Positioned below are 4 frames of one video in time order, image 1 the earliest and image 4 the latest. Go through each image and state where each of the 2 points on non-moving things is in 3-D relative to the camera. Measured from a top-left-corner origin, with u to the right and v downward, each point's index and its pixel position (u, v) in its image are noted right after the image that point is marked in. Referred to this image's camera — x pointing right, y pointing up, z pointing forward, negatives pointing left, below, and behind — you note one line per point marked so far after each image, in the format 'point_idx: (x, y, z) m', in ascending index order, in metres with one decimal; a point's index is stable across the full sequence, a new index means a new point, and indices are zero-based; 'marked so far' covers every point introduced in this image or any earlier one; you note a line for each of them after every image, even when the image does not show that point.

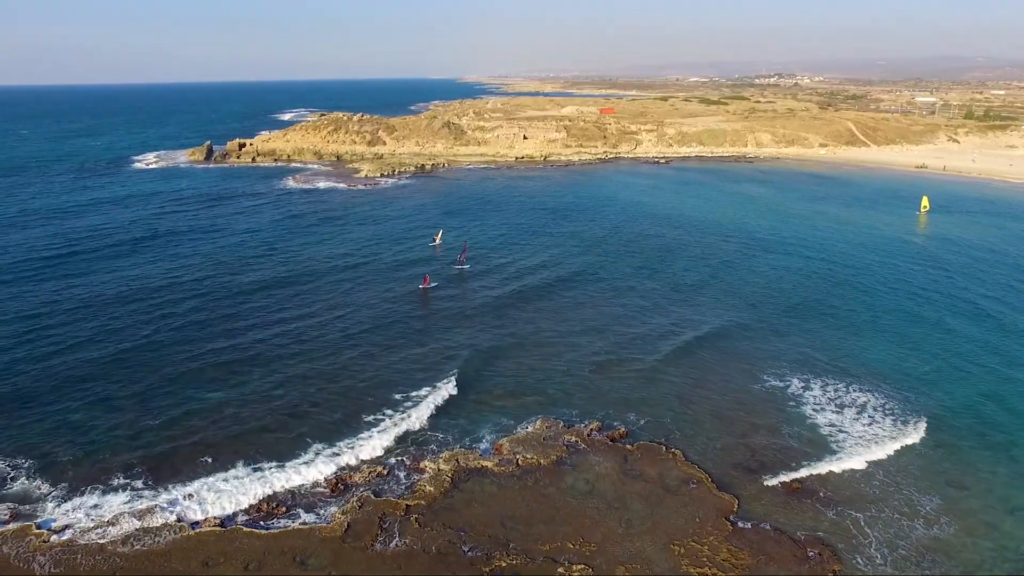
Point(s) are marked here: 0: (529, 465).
0: (+0.4, -4.5, +14.5) m
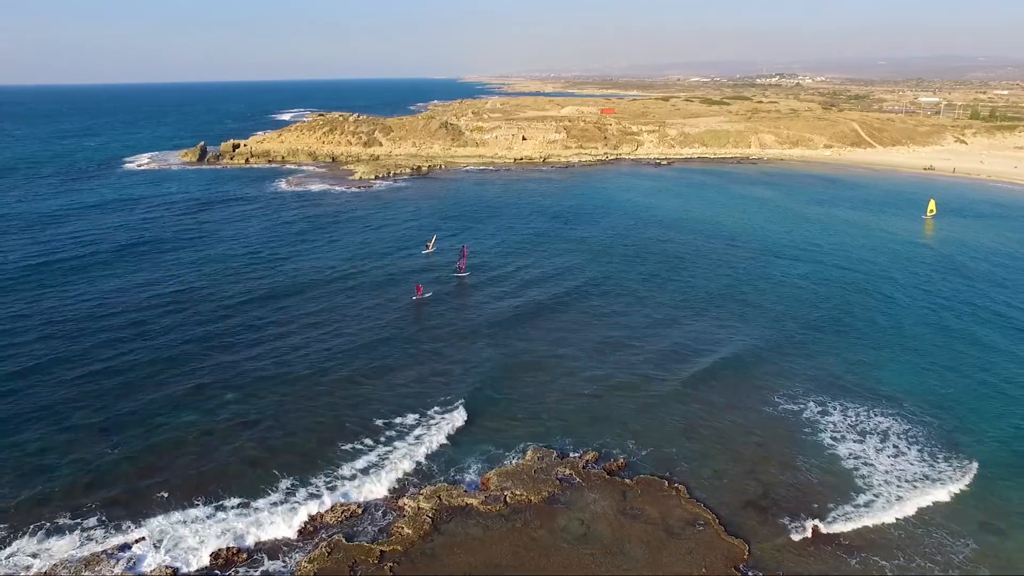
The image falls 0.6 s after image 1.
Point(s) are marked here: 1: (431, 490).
0: (+0.1, -5.0, +13.2) m
1: (-1.9, -4.8, +13.5) m
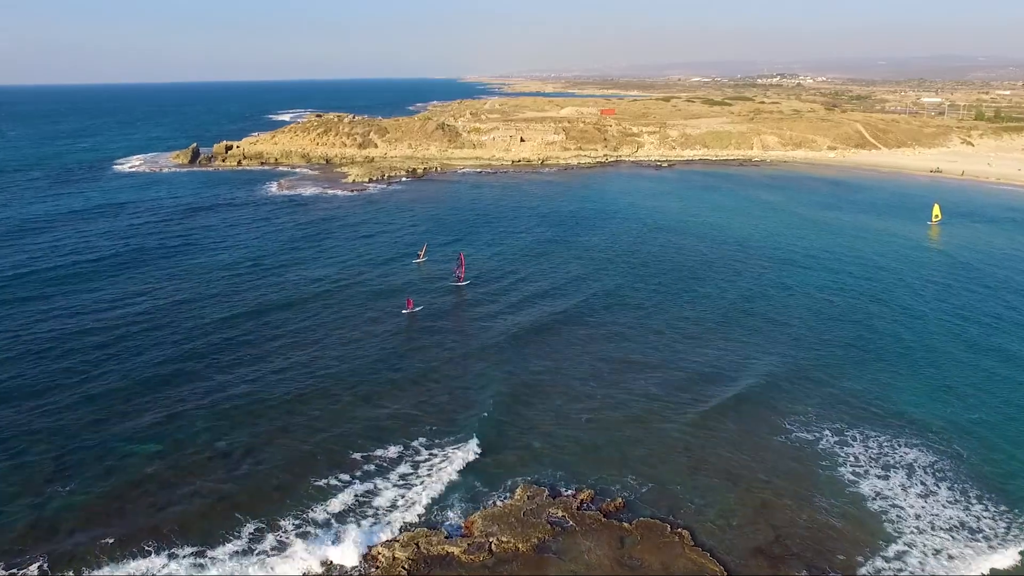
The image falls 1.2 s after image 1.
0: (-0.2, -5.5, +11.8) m
1: (-2.2, -5.3, +12.2) m
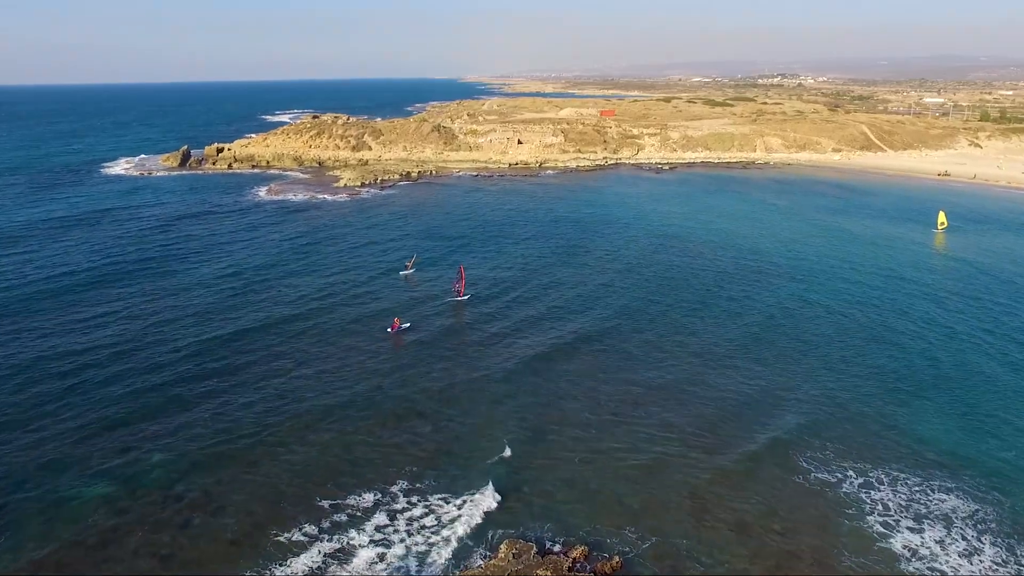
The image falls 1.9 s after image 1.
0: (-0.5, -6.1, +10.3) m
1: (-2.5, -6.0, +10.7) m
